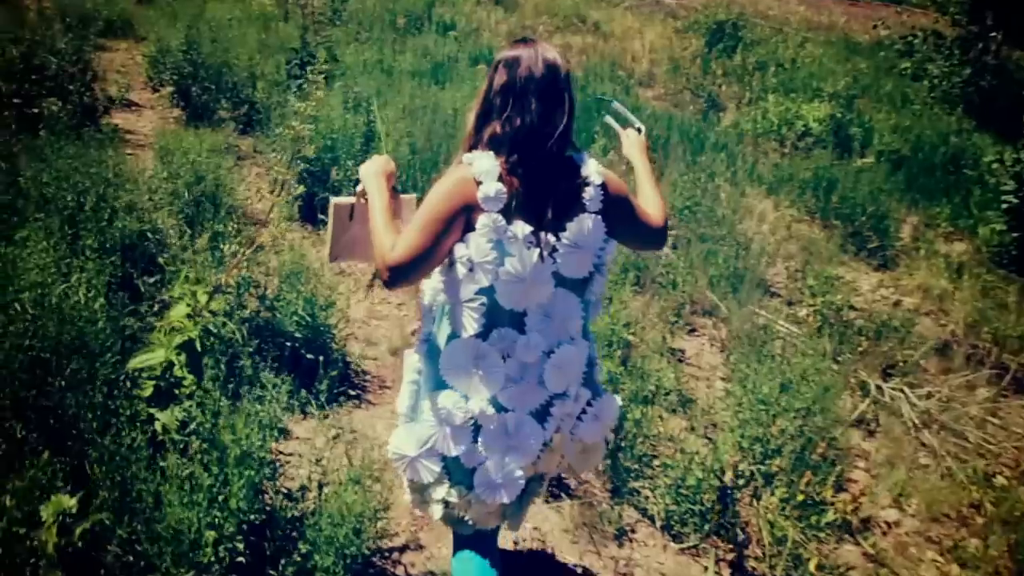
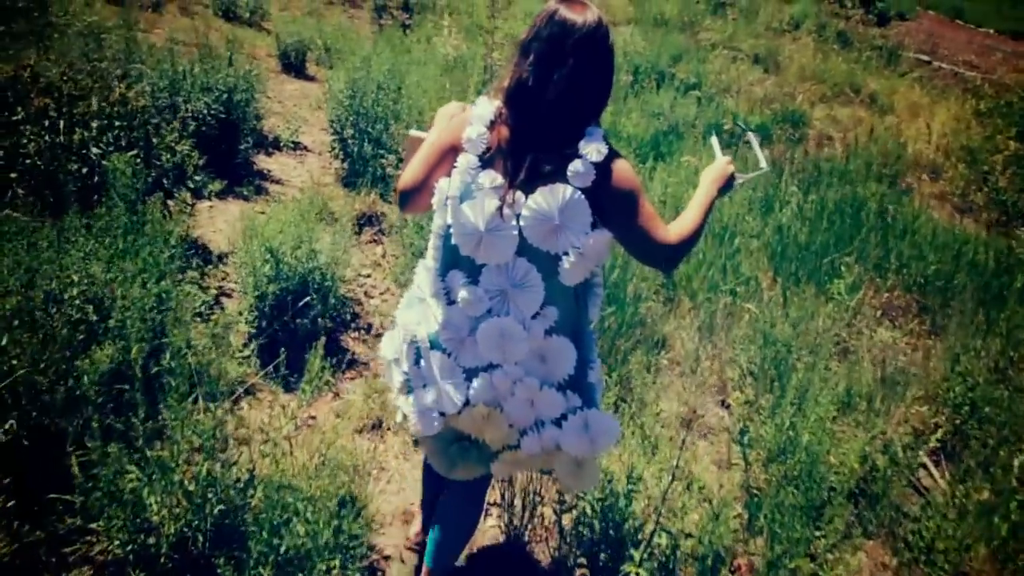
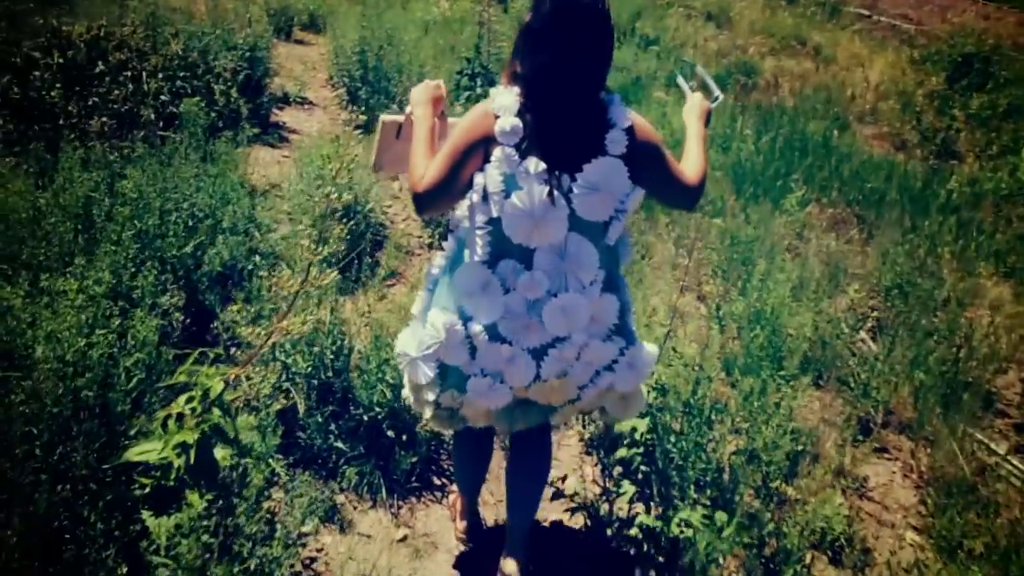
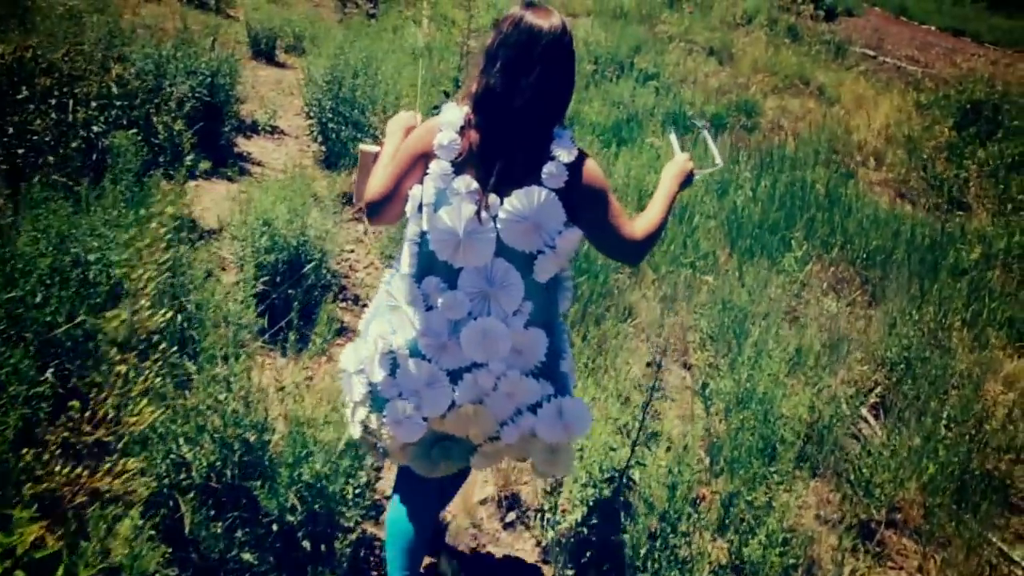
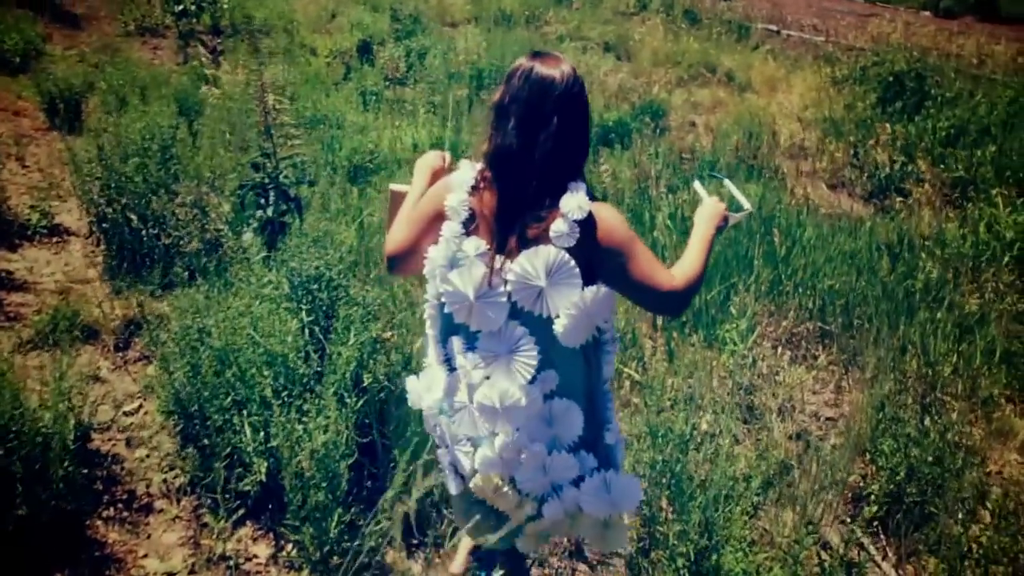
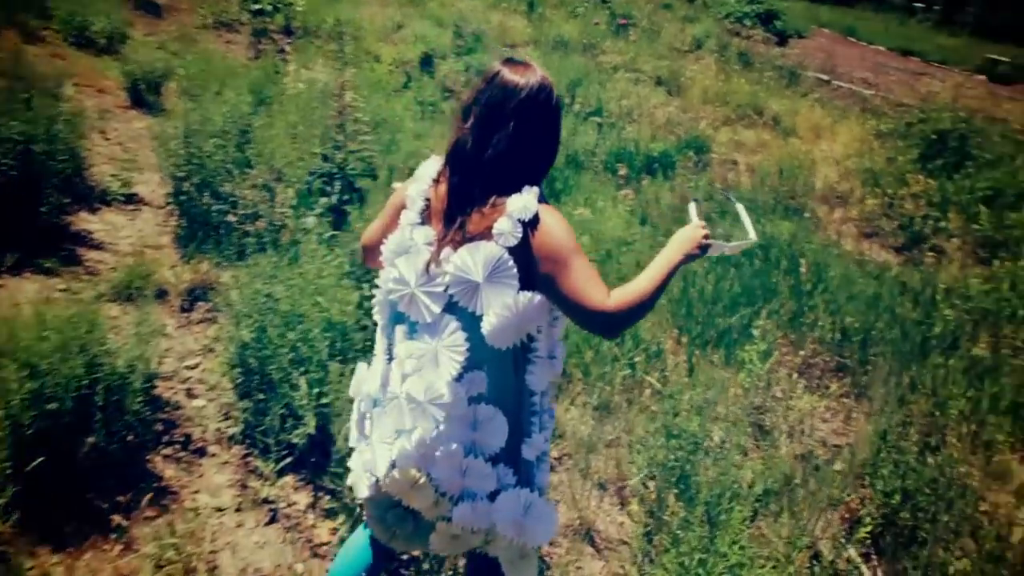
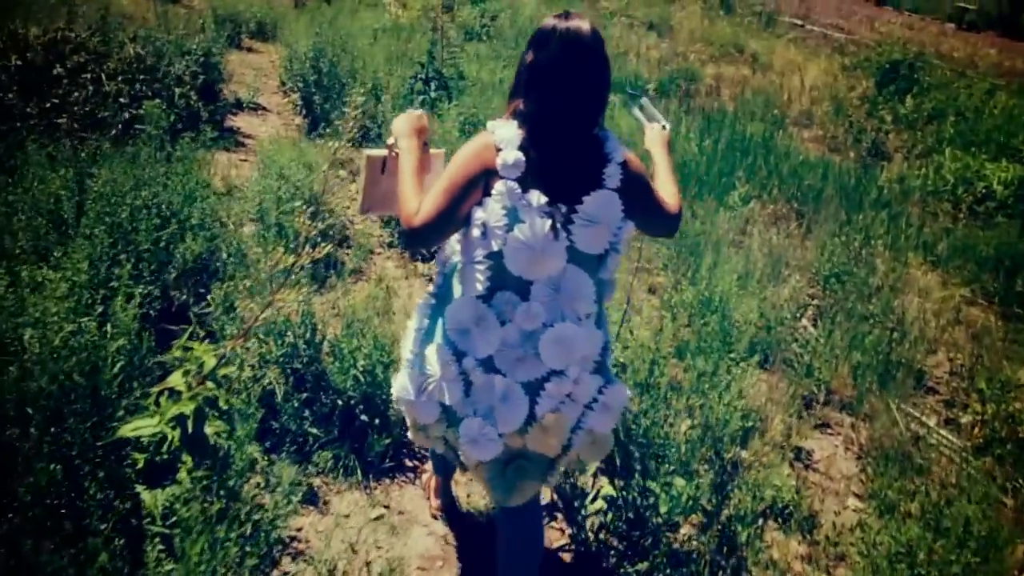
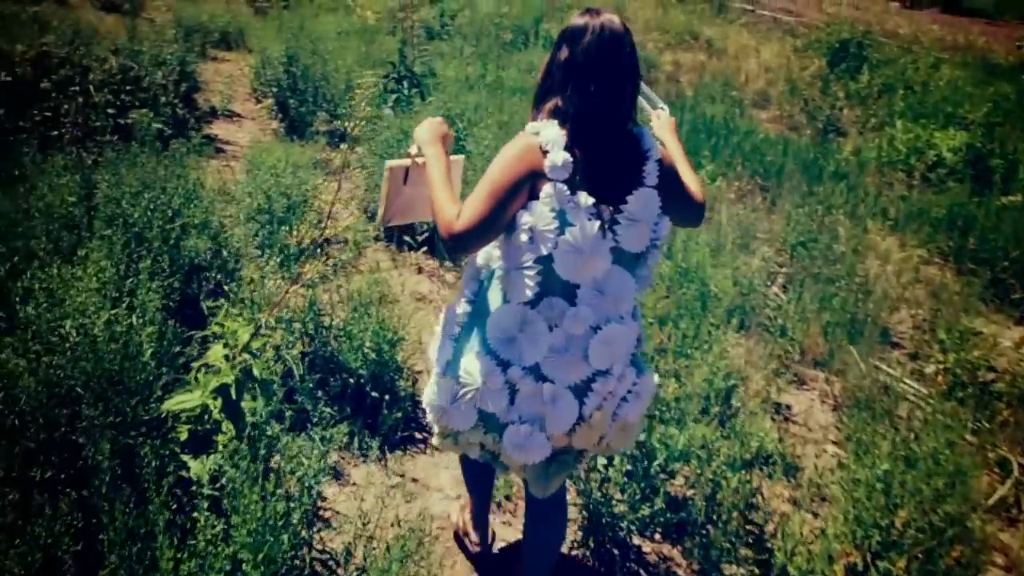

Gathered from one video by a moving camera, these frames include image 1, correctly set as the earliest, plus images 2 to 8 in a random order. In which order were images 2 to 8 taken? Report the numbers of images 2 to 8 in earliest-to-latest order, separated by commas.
8, 7, 3, 4, 2, 6, 5
